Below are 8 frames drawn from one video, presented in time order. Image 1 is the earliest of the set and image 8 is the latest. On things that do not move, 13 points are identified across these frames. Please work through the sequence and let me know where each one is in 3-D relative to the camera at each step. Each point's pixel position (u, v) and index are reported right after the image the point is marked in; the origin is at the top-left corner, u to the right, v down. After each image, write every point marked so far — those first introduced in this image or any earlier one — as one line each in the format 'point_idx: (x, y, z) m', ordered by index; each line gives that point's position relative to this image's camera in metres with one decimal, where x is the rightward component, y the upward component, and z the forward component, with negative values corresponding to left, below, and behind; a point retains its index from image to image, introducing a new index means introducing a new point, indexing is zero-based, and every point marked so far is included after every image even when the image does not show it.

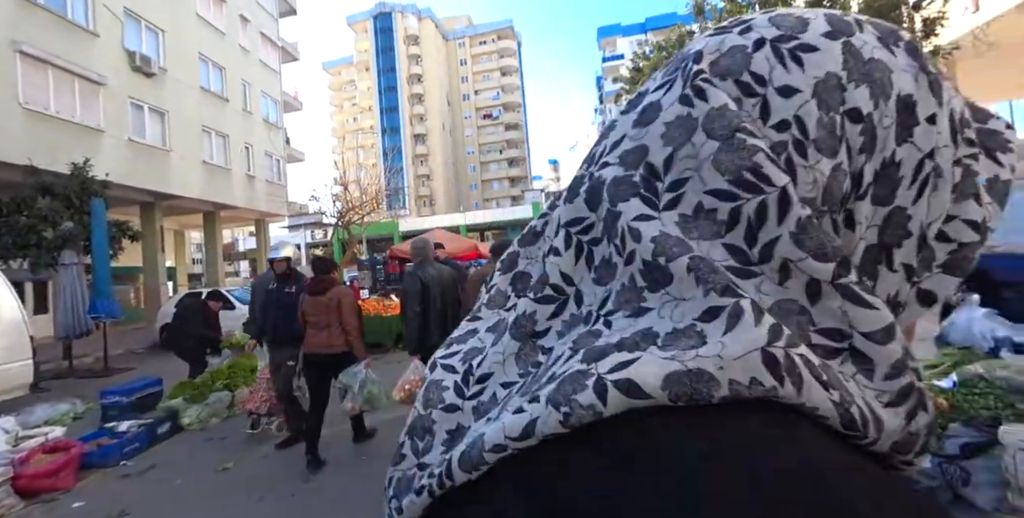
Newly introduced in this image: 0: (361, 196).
0: (-6.0, +2.5, +18.8) m
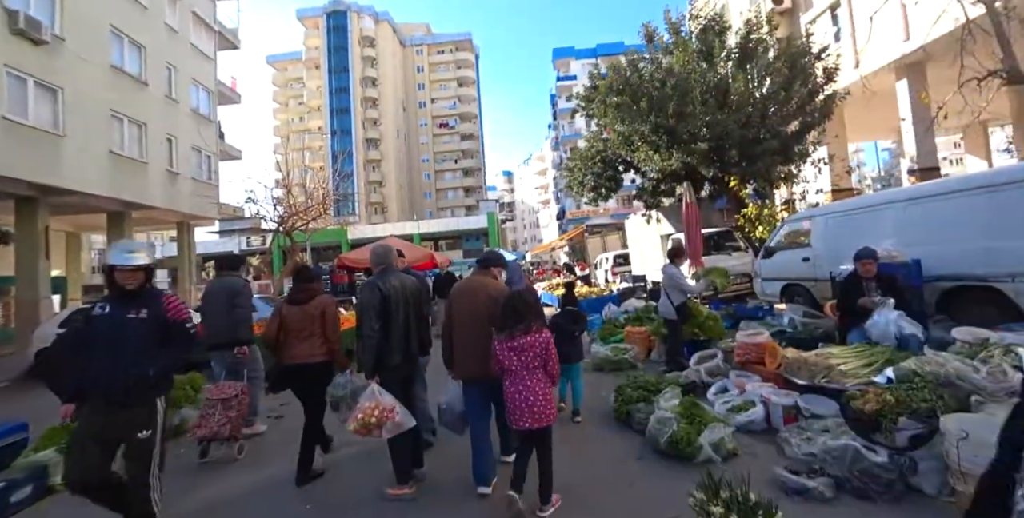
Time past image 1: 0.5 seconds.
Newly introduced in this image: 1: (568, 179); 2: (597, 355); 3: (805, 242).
0: (-7.7, +2.2, +17.8) m
1: (+2.0, +2.8, +16.6) m
2: (+1.3, -1.5, +7.4) m
3: (+5.4, +0.3, +8.7) m
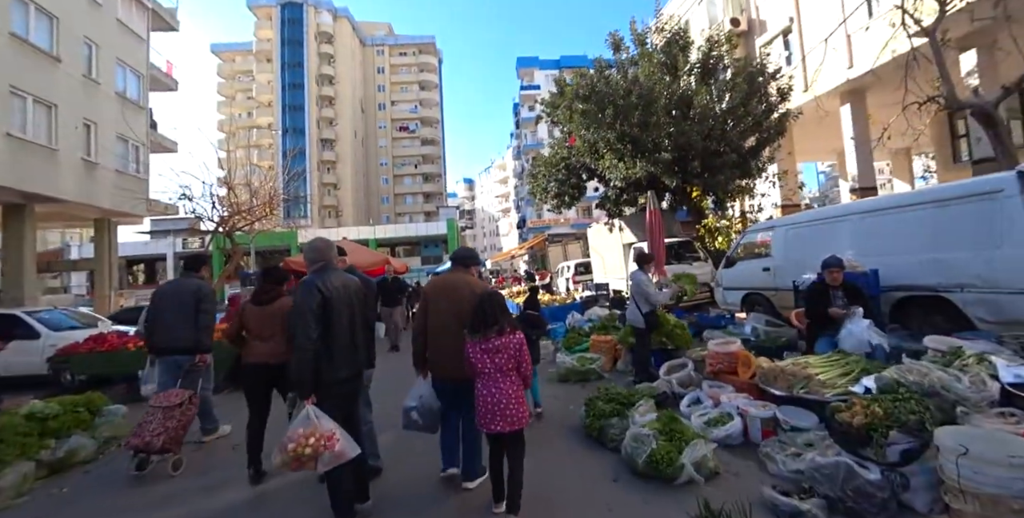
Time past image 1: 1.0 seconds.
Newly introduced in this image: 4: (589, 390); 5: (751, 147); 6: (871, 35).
0: (-9.1, +2.1, +16.8) m
1: (+0.7, +2.6, +16.4) m
2: (+0.7, -1.6, +7.0) m
3: (+4.7, +0.1, +8.8) m
4: (+1.1, -1.8, +6.3) m
5: (+6.4, +2.9, +12.7) m
6: (+8.3, +5.2, +11.0) m
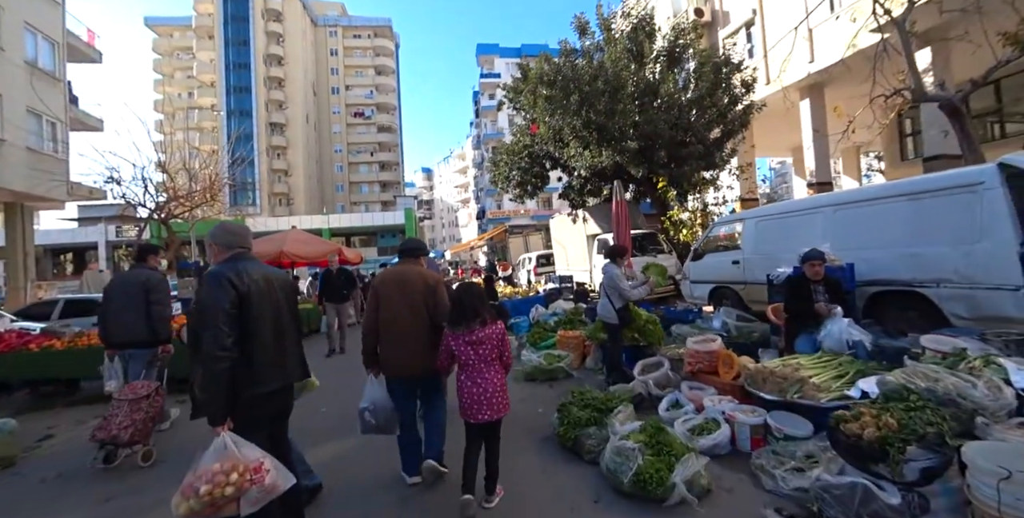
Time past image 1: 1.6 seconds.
0: (-10.3, +2.4, +15.3) m
1: (-0.6, +2.9, +15.8) m
2: (+0.2, -1.4, +6.6) m
3: (+4.1, +0.3, +8.6) m
4: (+0.6, -1.6, +5.9) m
5: (+5.4, +3.1, +12.6) m
6: (+7.5, +5.3, +11.0) m
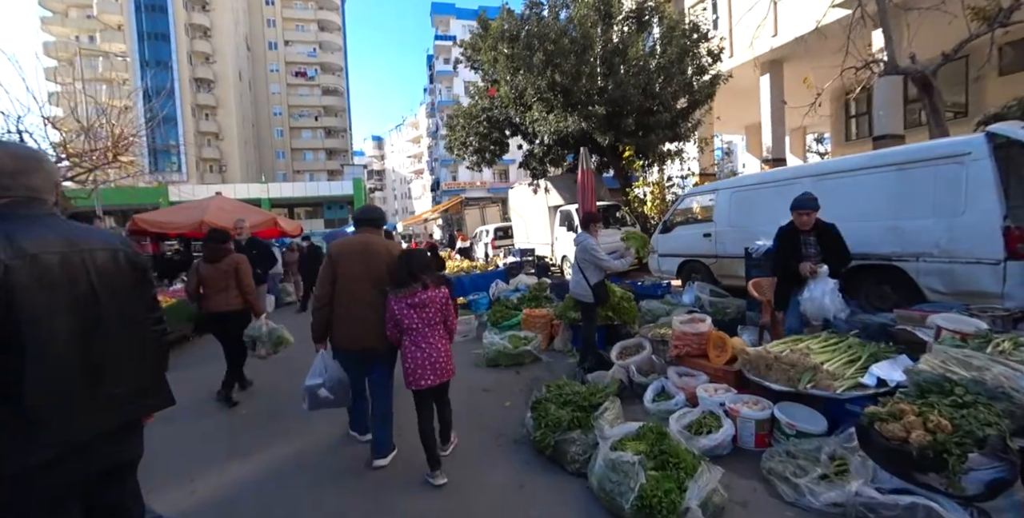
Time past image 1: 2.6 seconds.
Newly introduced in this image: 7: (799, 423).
0: (-11.6, +3.3, +13.4) m
1: (-1.9, +3.7, +14.8) m
2: (-0.3, -1.1, +5.9) m
3: (+3.4, +0.7, +8.2) m
4: (+0.2, -1.3, +5.3) m
5: (+4.3, +3.8, +12.2) m
6: (+6.6, +5.9, +10.7) m
7: (+1.8, -1.0, +3.0) m
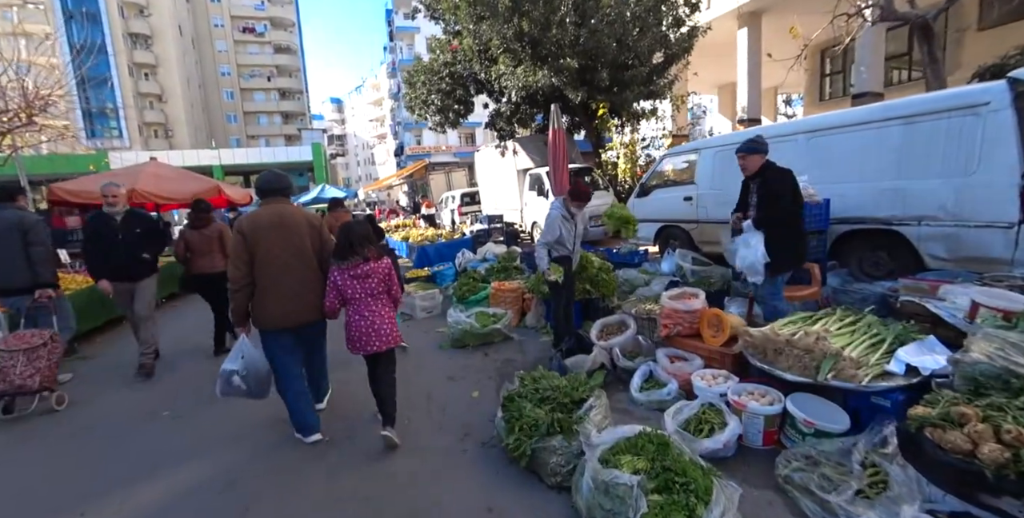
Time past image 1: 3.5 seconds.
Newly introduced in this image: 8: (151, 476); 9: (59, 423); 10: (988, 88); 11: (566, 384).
0: (-12.5, +3.9, +11.7) m
1: (-2.9, +4.7, +13.7) m
2: (-0.6, -0.7, +5.3) m
3: (+2.8, +1.3, +7.7) m
4: (-0.1, -1.0, +4.7) m
5: (+3.5, +4.7, +11.4) m
6: (+5.8, +6.7, +10.0) m
7: (+1.6, -0.9, +2.5) m
8: (-2.4, -1.4, +3.2) m
9: (-3.9, -1.4, +4.1) m
10: (+4.4, +1.6, +4.5) m
11: (+0.4, -0.8, +3.0) m
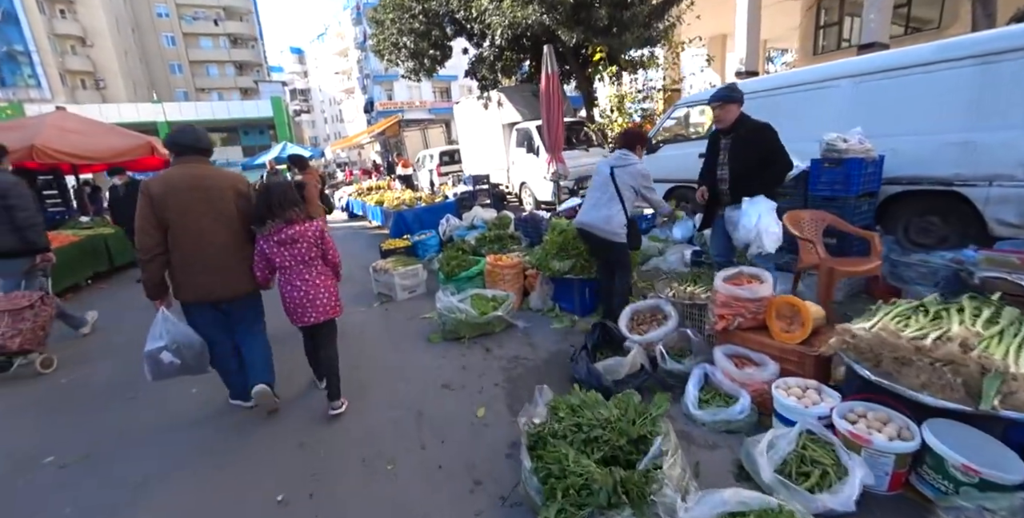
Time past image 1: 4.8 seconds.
0: (-12.8, +4.4, +9.8) m
1: (-3.4, +5.5, +12.2) m
2: (-0.6, -0.5, +4.4) m
3: (+2.7, +1.8, +6.8) m
4: (-0.1, -0.8, +3.9) m
5: (+3.1, +5.5, +10.3) m
6: (+5.5, +7.5, +8.8) m
7: (+1.8, -0.8, +1.8) m
8: (-2.3, -1.4, +2.3) m
9: (-3.8, -1.4, +3.2) m
10: (+4.5, +1.9, +3.6) m
11: (+0.5, -0.7, +2.2) m
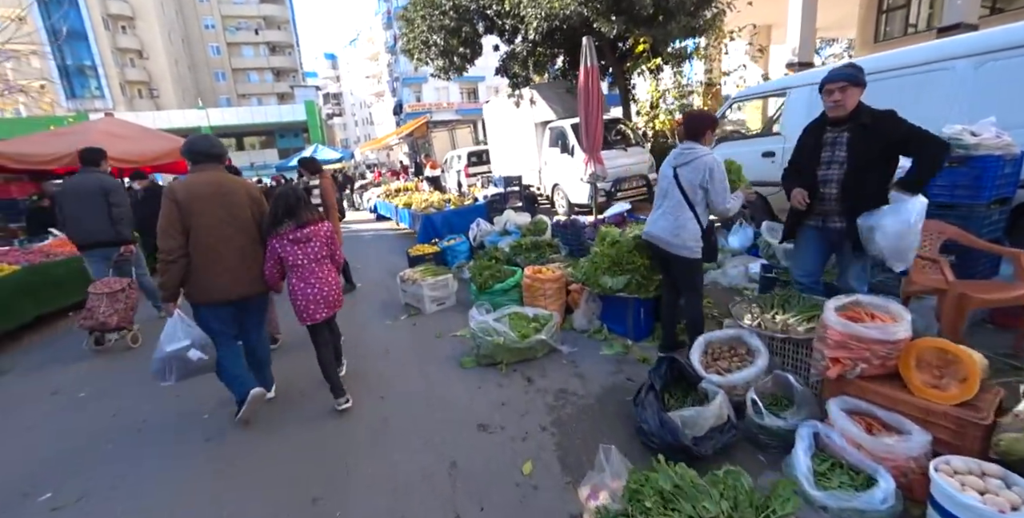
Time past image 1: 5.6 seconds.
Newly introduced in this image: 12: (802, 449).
0: (-12.1, +4.5, +9.9) m
1: (-2.5, +5.4, +11.8) m
2: (-0.2, -0.6, +3.9) m
3: (+3.2, +1.7, +6.1) m
4: (+0.3, -0.9, +3.3) m
5: (+3.8, +5.3, +9.5) m
6: (+6.1, +7.3, +7.9) m
7: (+2.0, -0.9, +1.1) m
8: (-2.0, -1.5, +1.9) m
9: (-3.5, -1.4, +2.8) m
10: (+4.8, +1.7, +2.8) m
11: (+0.7, -0.9, +1.6) m
12: (+1.3, -0.9, +2.1) m
